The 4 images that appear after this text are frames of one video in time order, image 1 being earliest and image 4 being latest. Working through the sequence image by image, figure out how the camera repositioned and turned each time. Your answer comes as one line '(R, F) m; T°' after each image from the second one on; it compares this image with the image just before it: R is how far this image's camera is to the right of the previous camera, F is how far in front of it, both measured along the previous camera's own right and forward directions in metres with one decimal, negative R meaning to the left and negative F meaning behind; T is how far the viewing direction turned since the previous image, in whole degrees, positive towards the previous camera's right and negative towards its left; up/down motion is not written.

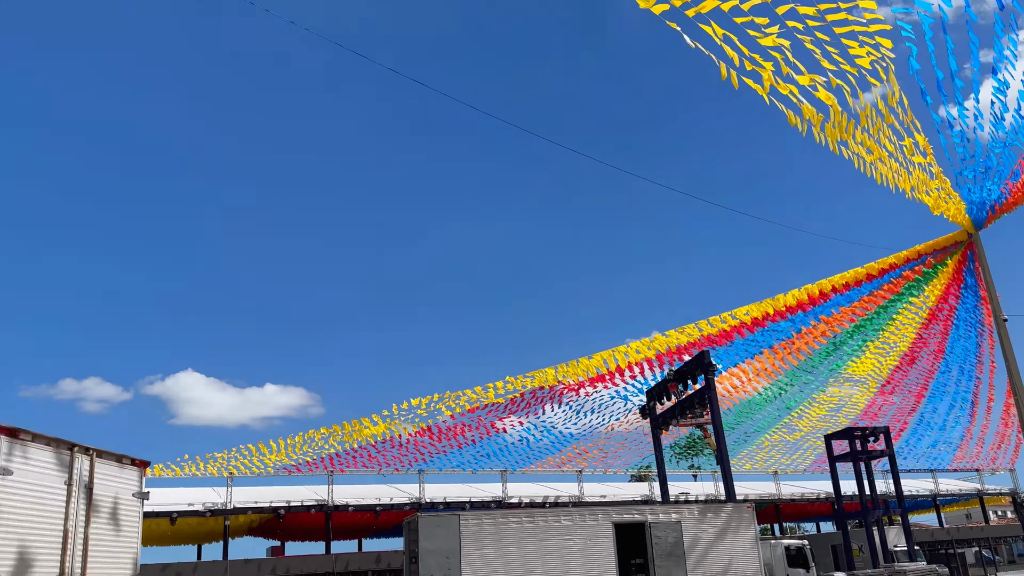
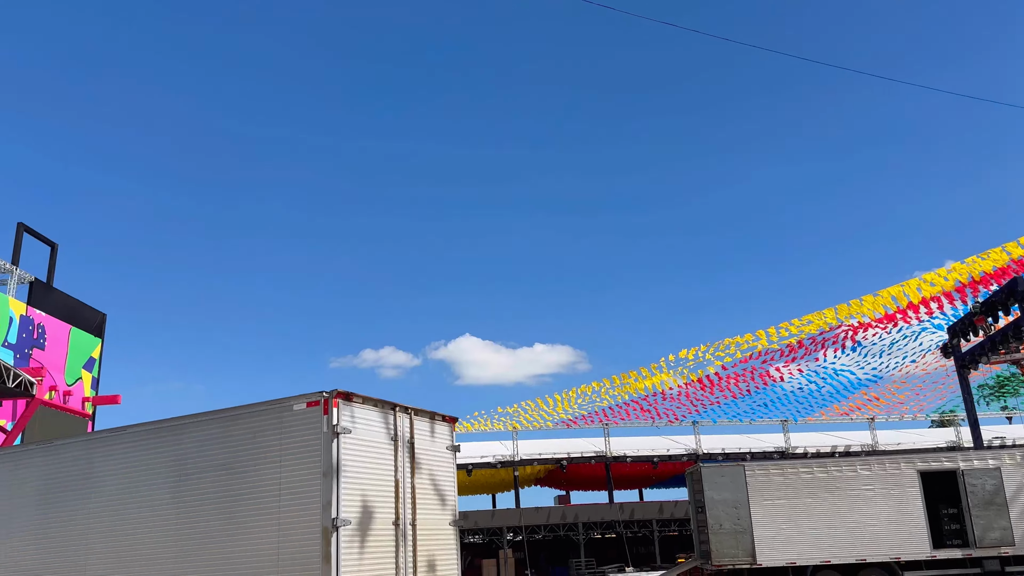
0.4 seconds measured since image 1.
(-0.2, 0.0) m; -18°
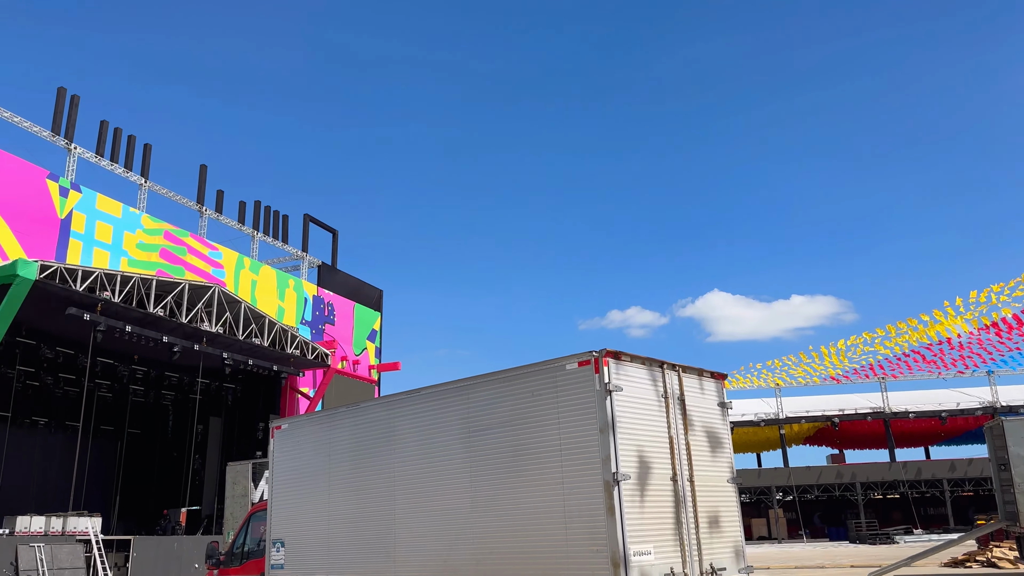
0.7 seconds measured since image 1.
(-0.1, 0.0) m; -17°
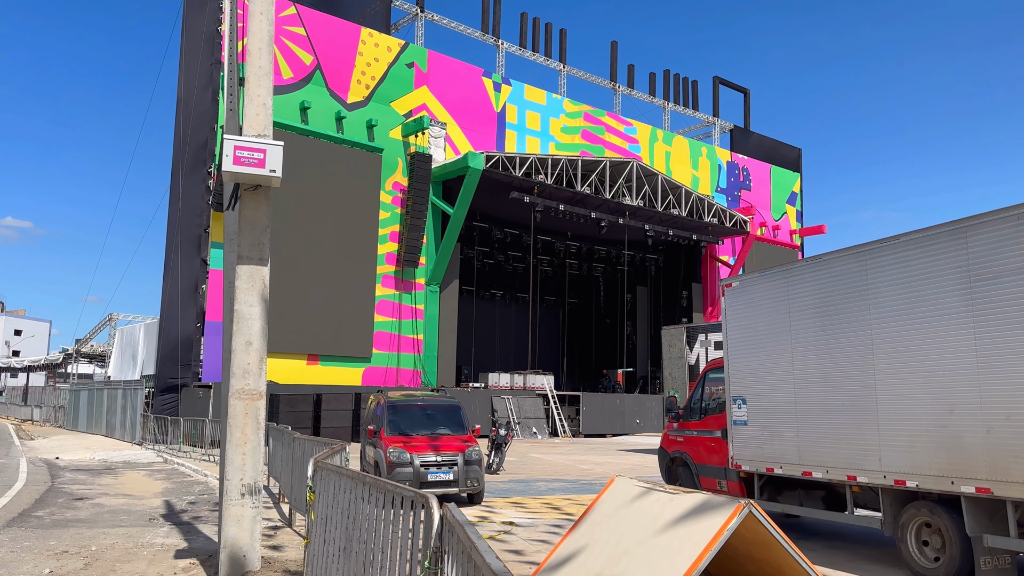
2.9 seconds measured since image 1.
(-0.6, +0.3) m; -29°
